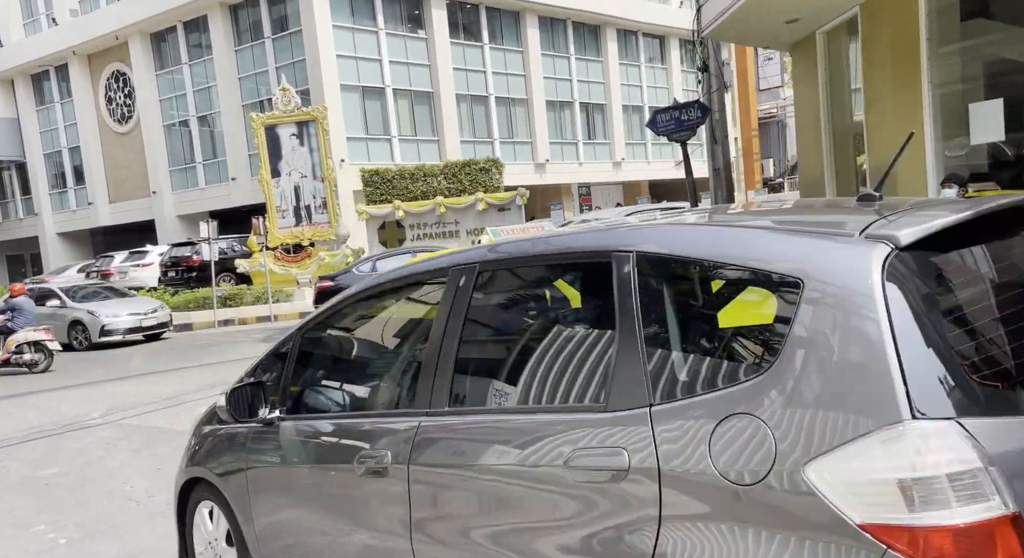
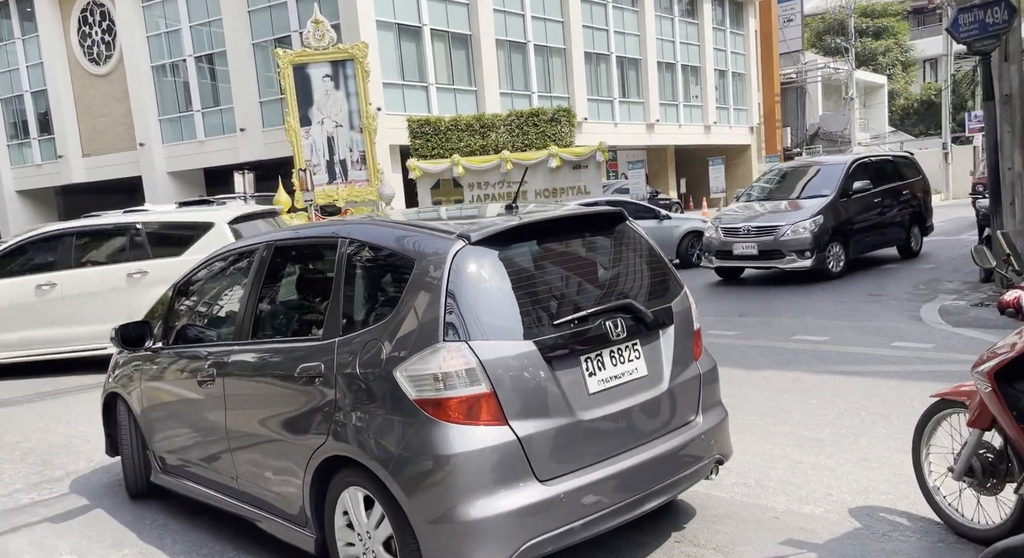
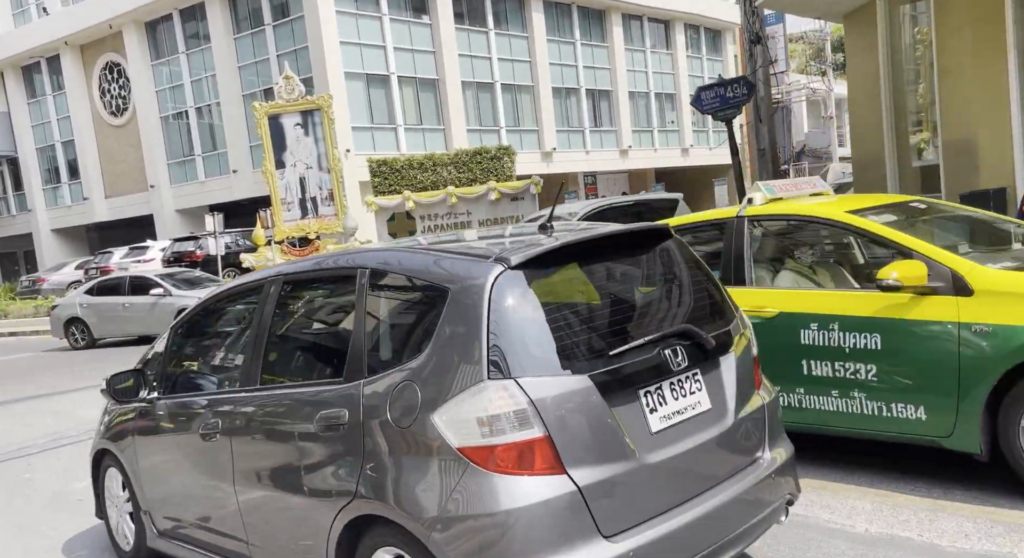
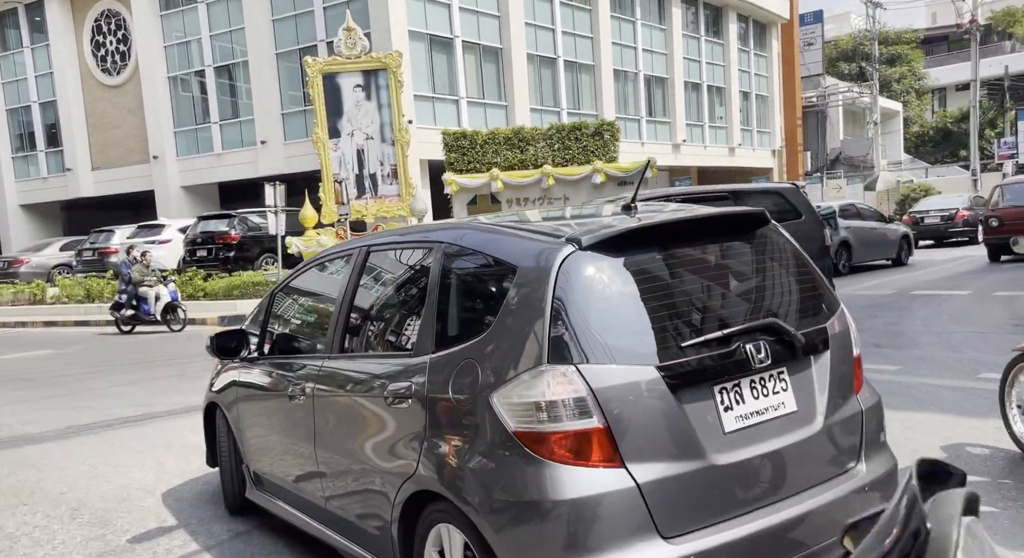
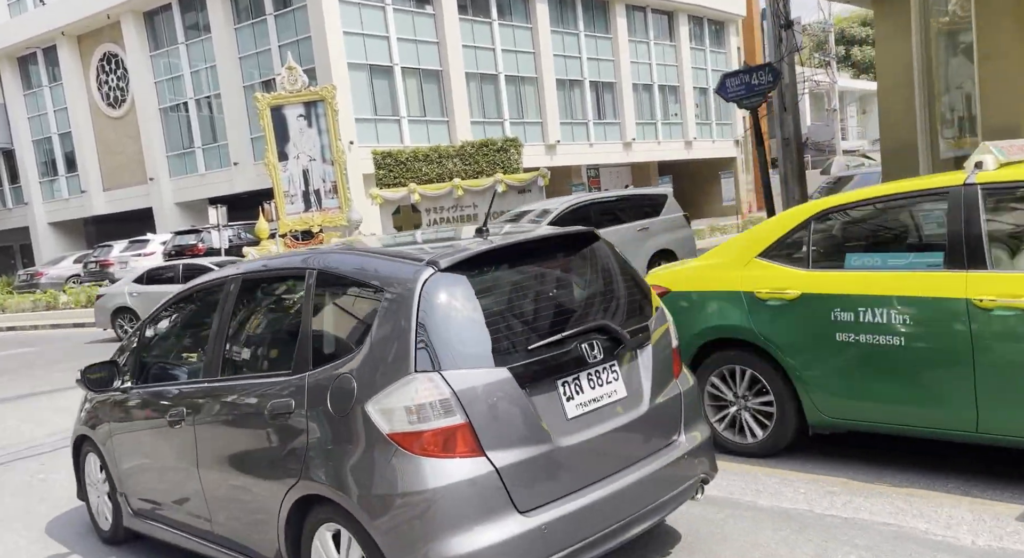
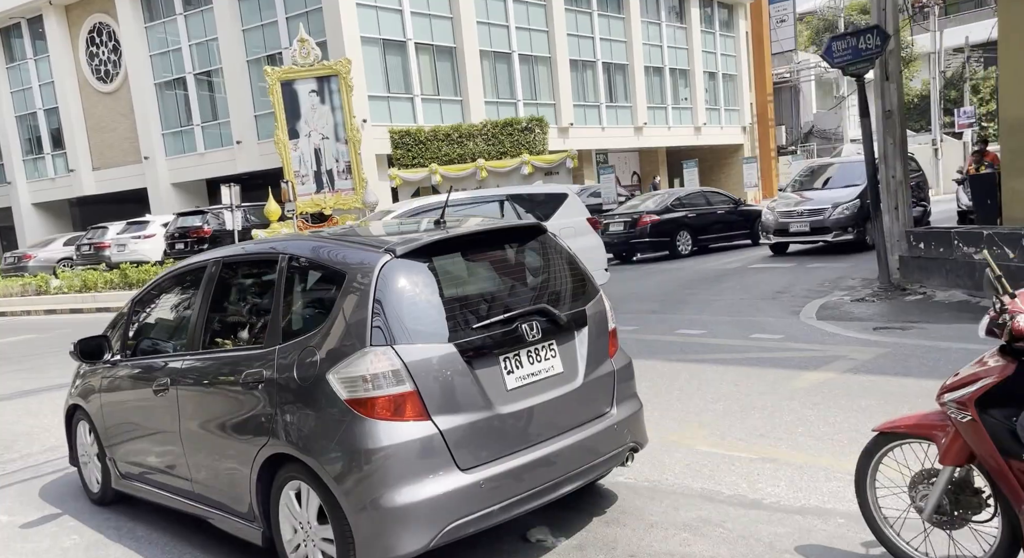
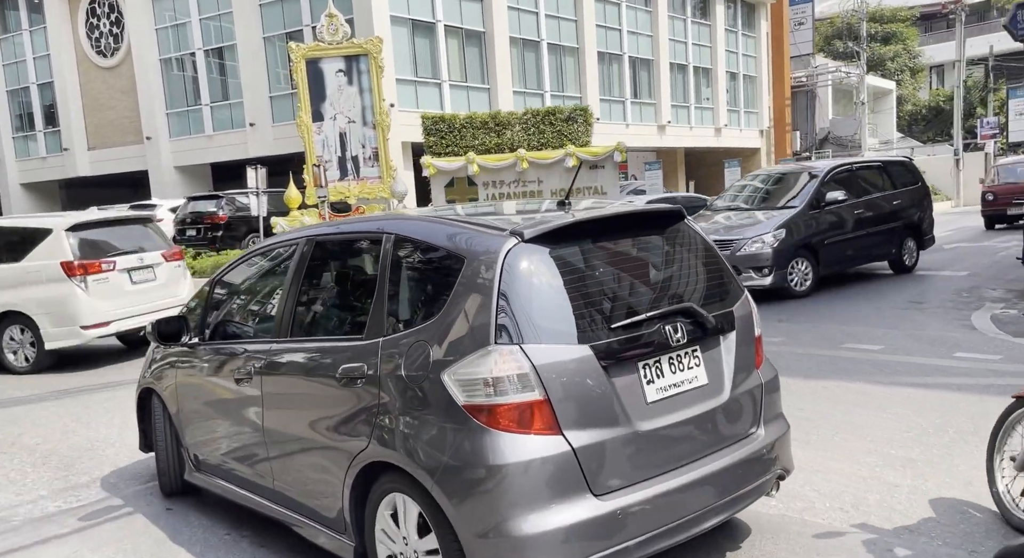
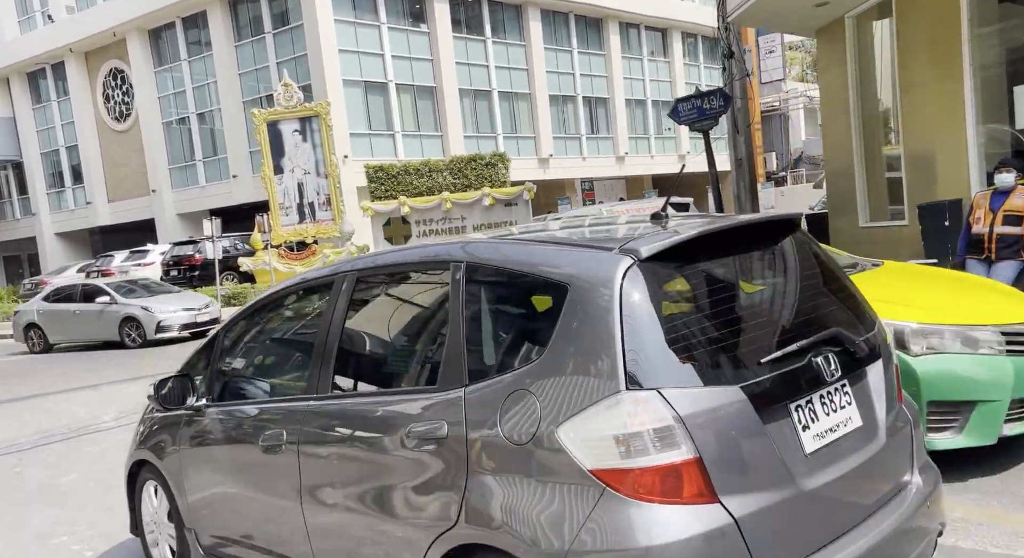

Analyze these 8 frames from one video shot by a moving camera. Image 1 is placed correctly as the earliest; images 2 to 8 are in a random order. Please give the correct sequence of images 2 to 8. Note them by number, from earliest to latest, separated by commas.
8, 3, 5, 6, 2, 7, 4
